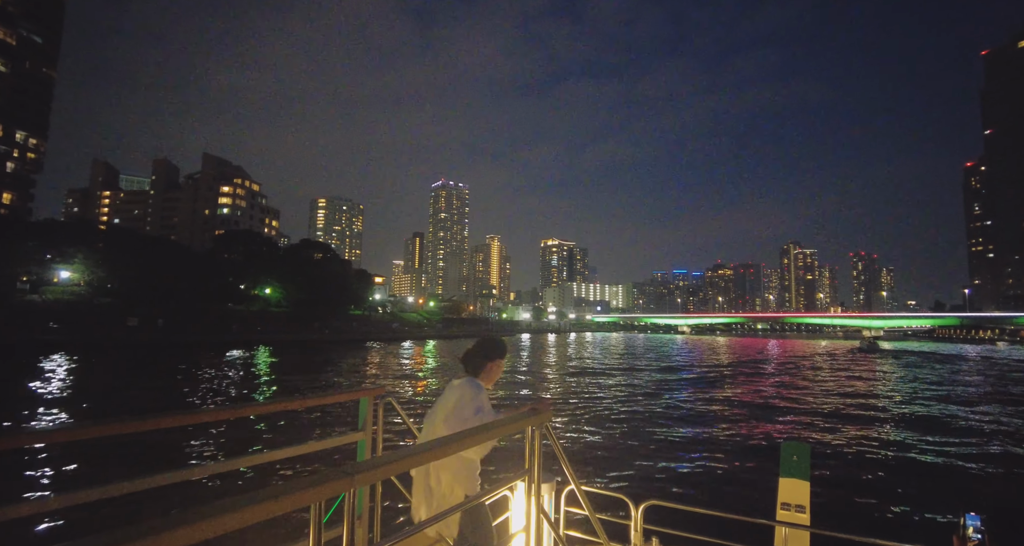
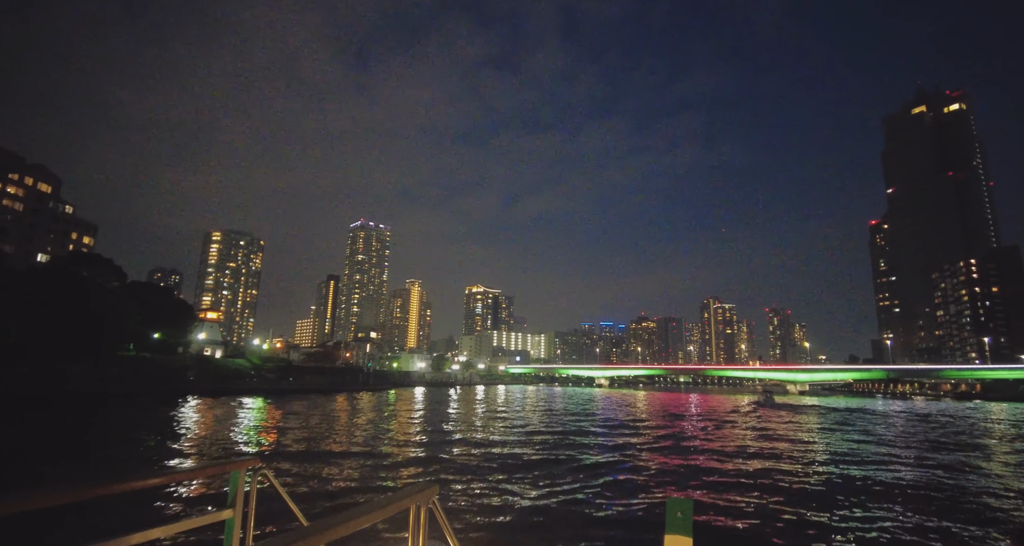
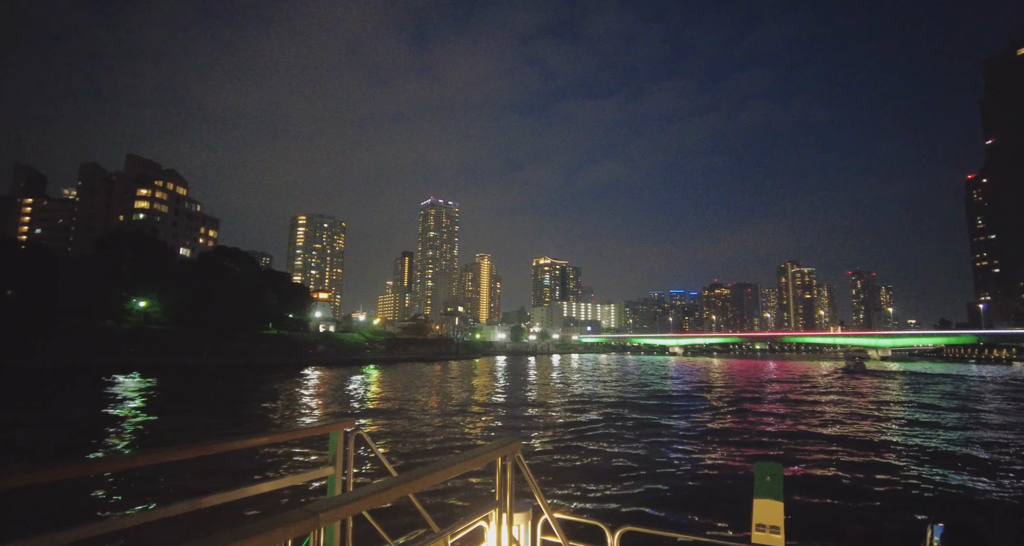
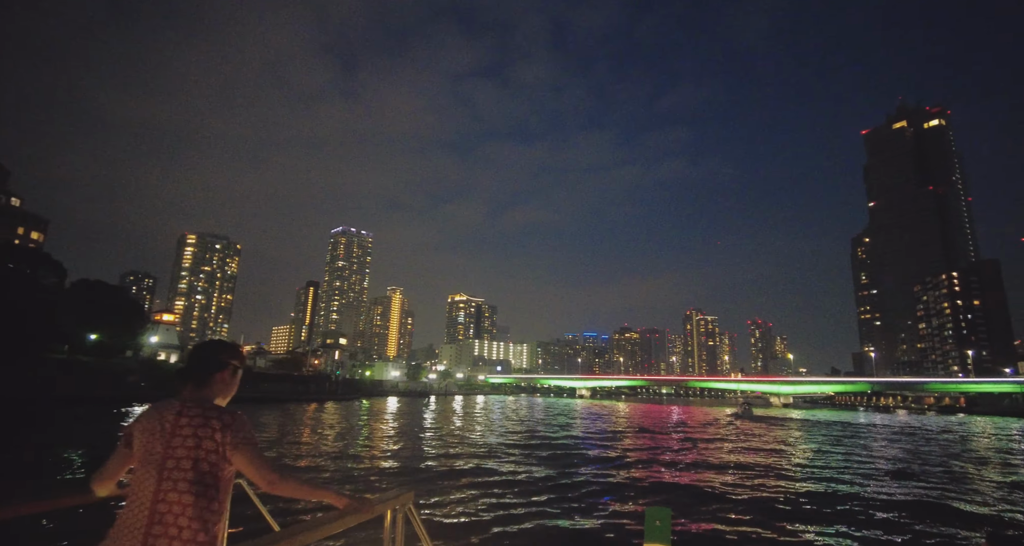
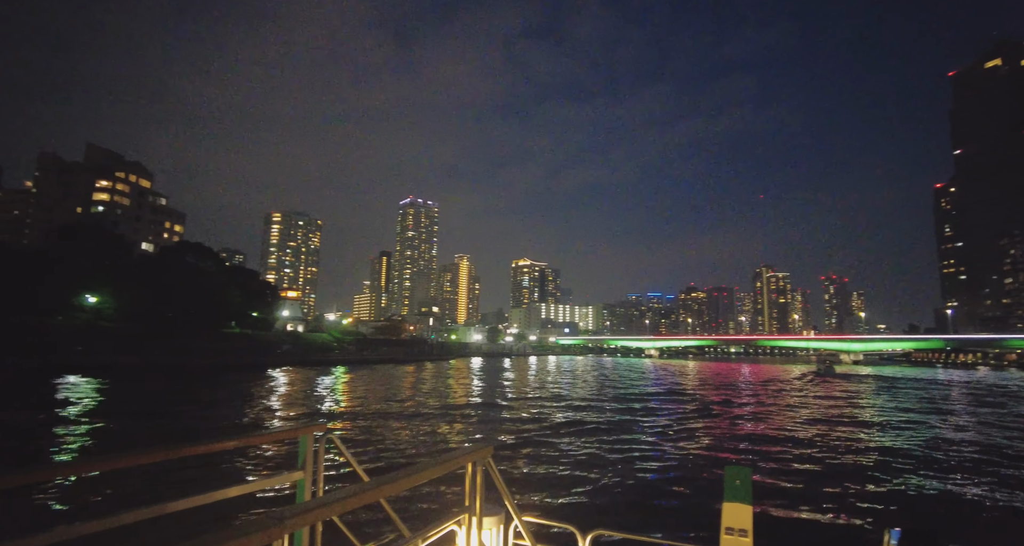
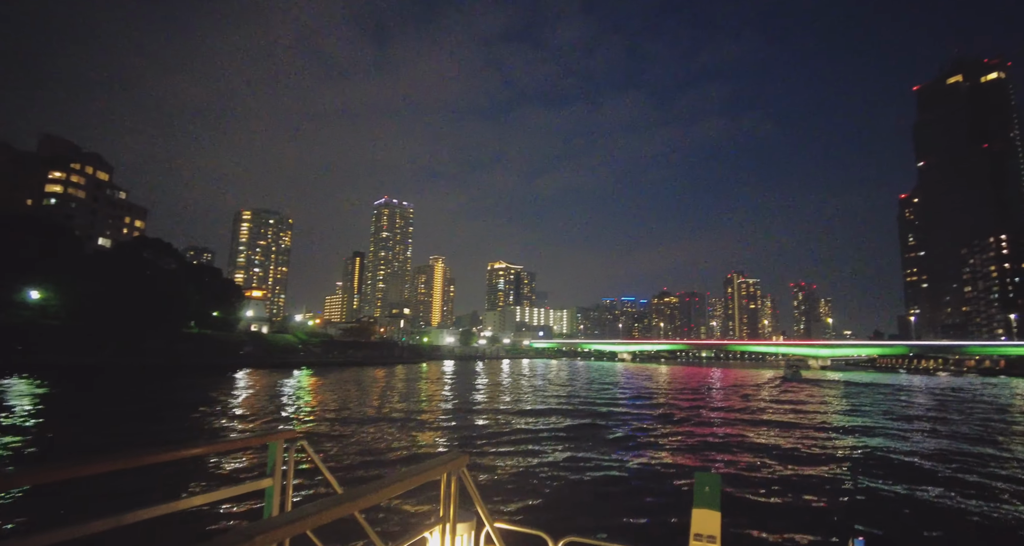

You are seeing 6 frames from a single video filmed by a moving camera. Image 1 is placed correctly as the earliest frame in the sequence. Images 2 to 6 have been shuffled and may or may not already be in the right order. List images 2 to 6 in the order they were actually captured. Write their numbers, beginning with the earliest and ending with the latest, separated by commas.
3, 5, 6, 2, 4
